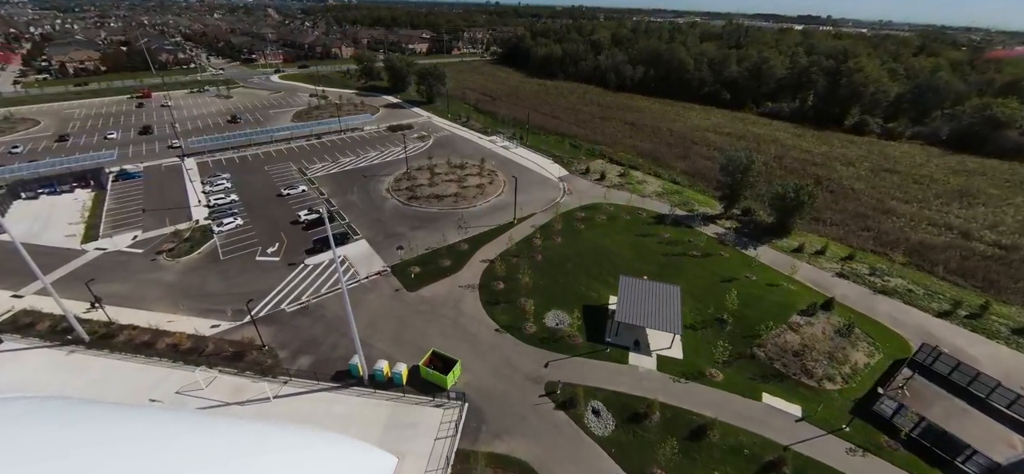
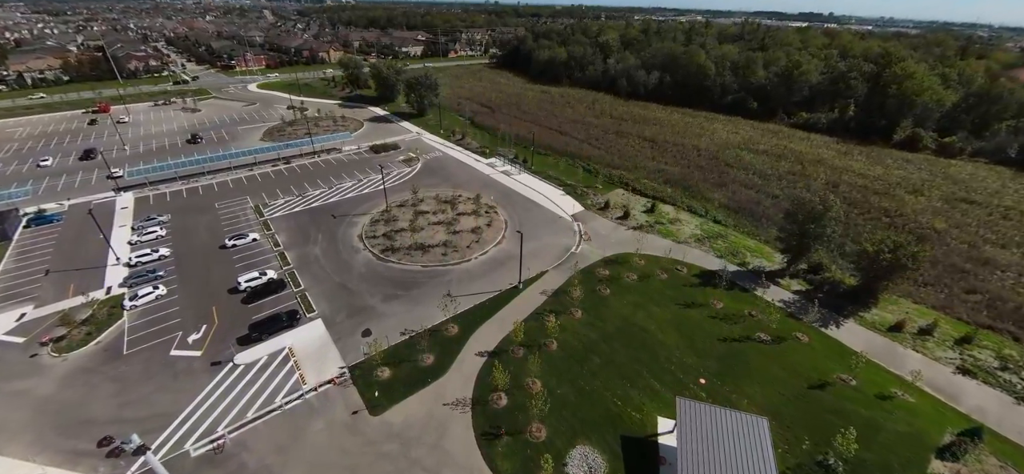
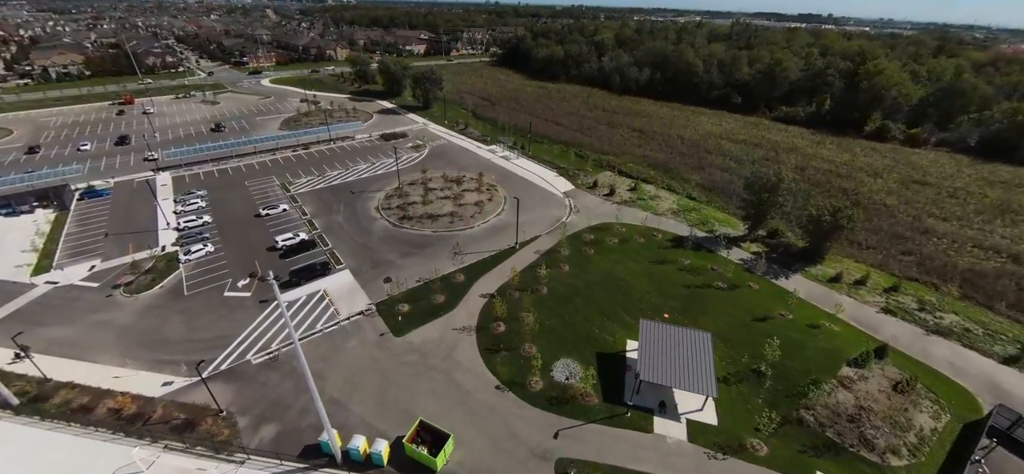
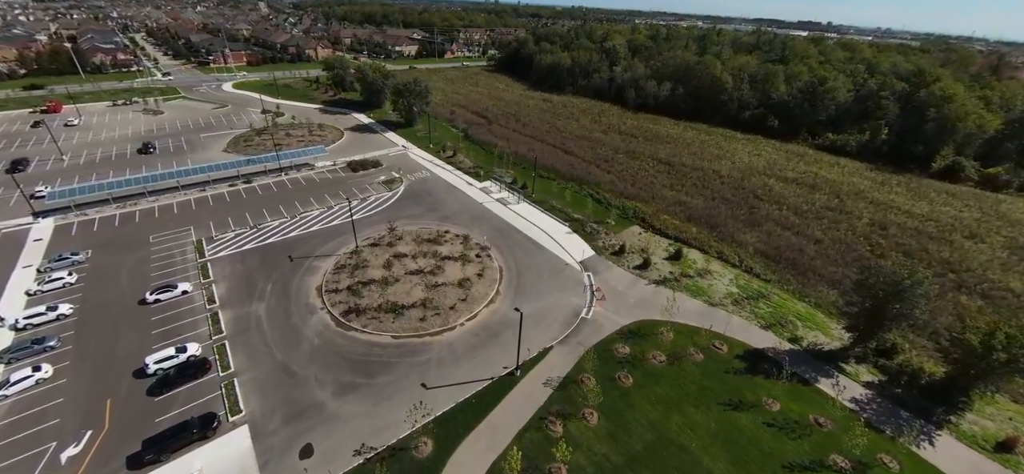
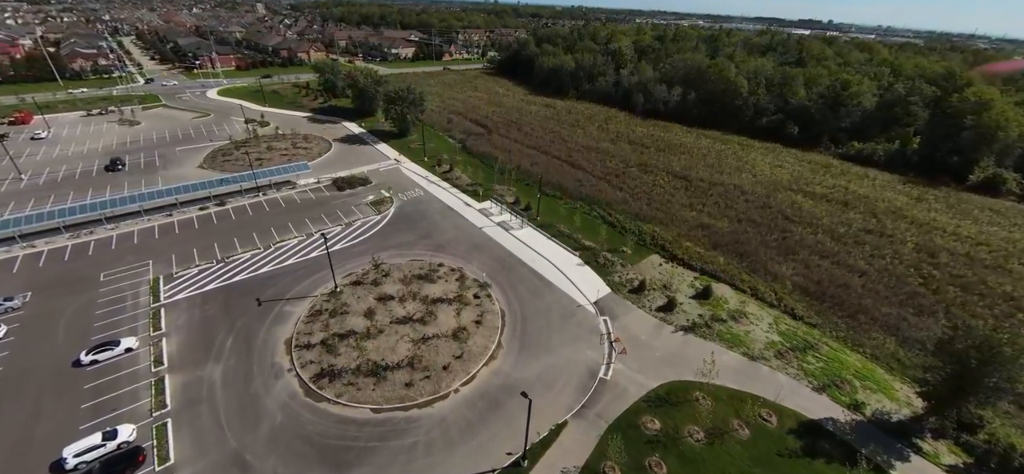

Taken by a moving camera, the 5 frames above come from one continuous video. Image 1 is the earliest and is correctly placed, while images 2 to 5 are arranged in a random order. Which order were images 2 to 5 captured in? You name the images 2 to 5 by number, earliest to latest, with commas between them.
3, 2, 4, 5
